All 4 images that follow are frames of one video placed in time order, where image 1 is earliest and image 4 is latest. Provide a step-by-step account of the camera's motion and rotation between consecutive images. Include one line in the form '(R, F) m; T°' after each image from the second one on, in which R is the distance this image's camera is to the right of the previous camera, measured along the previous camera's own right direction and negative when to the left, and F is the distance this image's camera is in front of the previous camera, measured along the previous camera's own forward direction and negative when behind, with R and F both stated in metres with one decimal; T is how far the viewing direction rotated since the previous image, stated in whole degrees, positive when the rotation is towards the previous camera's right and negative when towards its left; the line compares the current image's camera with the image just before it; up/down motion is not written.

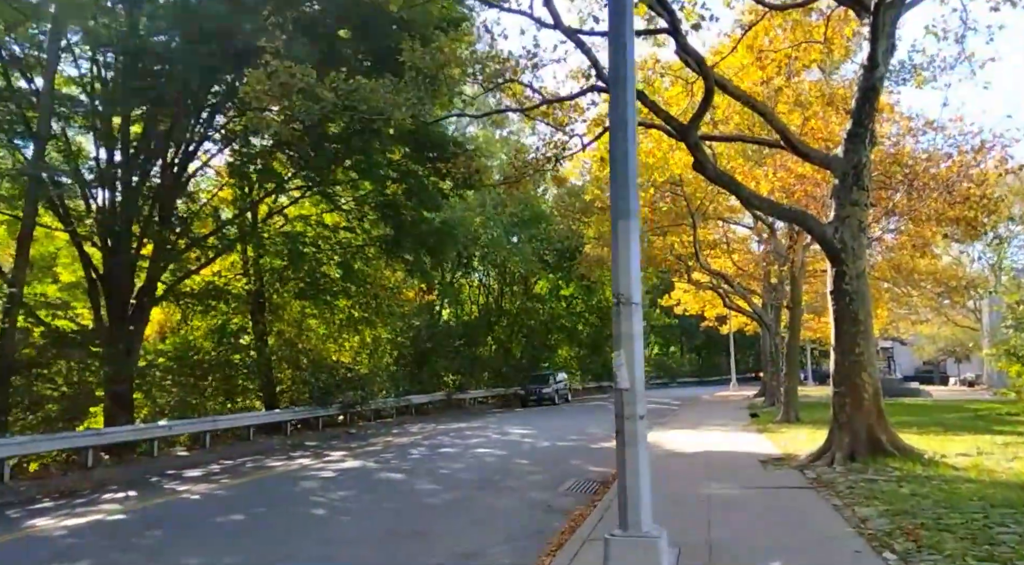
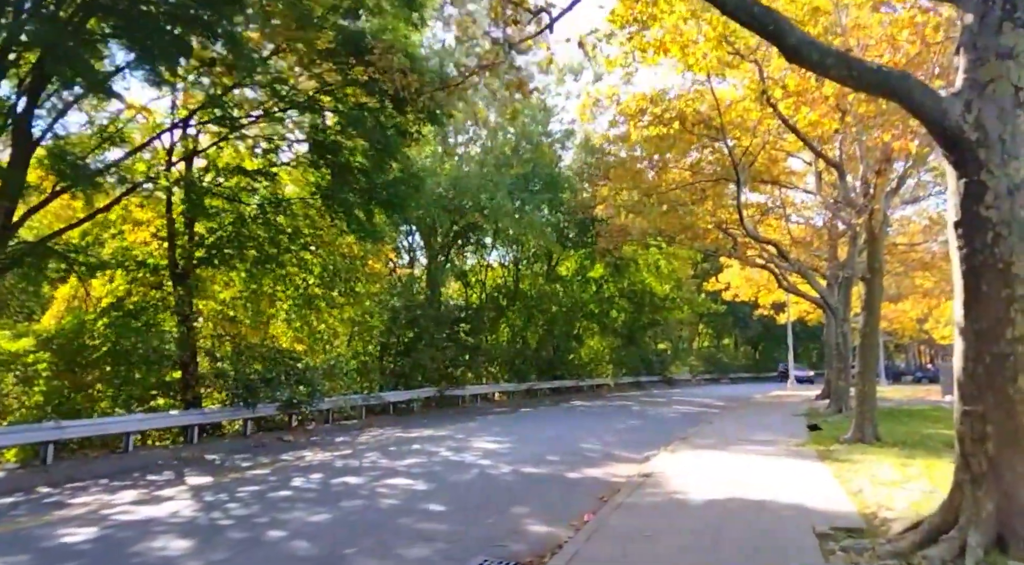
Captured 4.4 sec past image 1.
(+1.5, +5.0) m; -4°
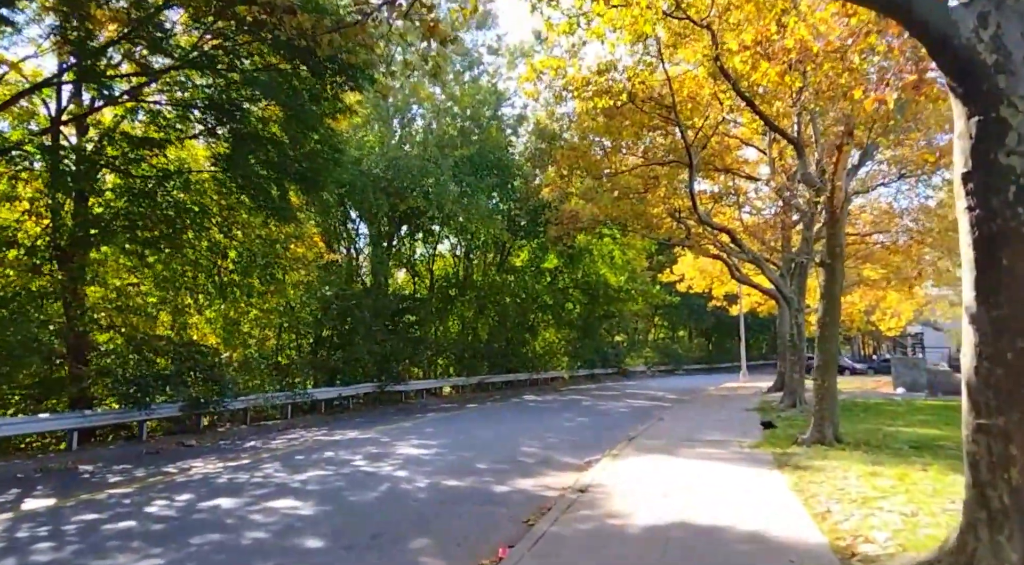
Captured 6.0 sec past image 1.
(+0.5, +1.5) m; +3°
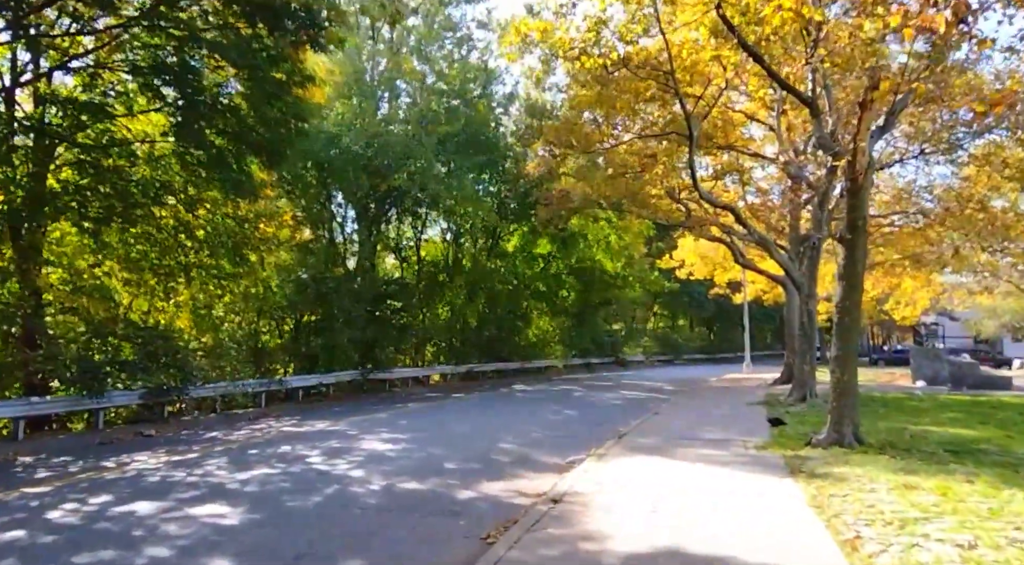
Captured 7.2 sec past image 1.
(+0.3, +1.4) m; 0°
